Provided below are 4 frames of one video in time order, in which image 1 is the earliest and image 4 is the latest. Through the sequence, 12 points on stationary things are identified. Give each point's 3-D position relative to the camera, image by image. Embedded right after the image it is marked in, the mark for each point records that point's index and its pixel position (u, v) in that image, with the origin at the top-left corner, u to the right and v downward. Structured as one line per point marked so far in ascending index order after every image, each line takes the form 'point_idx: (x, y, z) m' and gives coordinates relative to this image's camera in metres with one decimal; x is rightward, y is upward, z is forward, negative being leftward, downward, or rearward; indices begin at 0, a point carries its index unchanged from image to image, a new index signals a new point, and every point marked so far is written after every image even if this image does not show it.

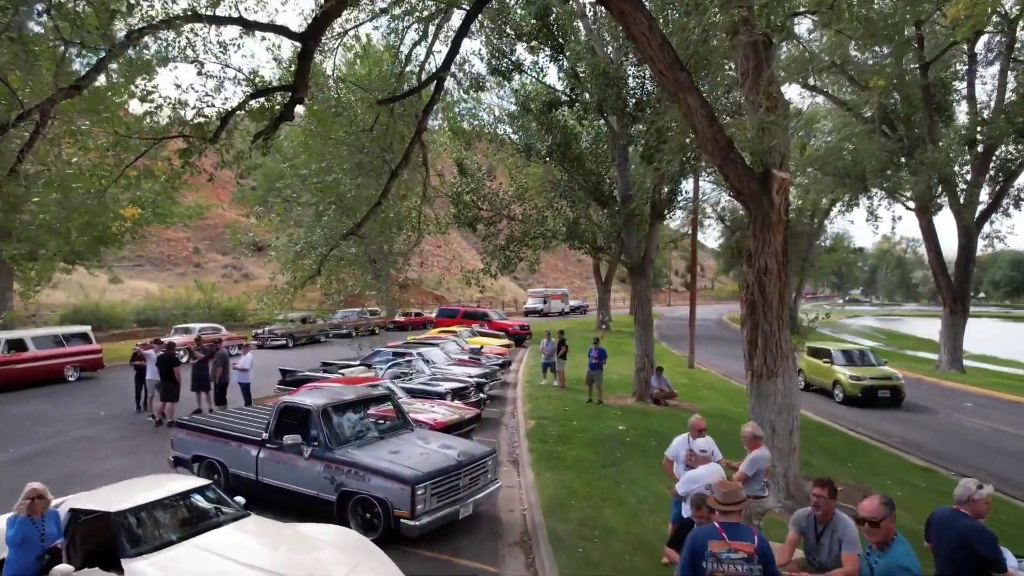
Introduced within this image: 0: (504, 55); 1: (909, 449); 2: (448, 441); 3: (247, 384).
0: (-0.2, +5.4, +15.5) m
1: (+7.2, -2.9, +12.2) m
2: (-0.8, -1.9, +8.2) m
3: (-5.5, -2.0, +14.1) m
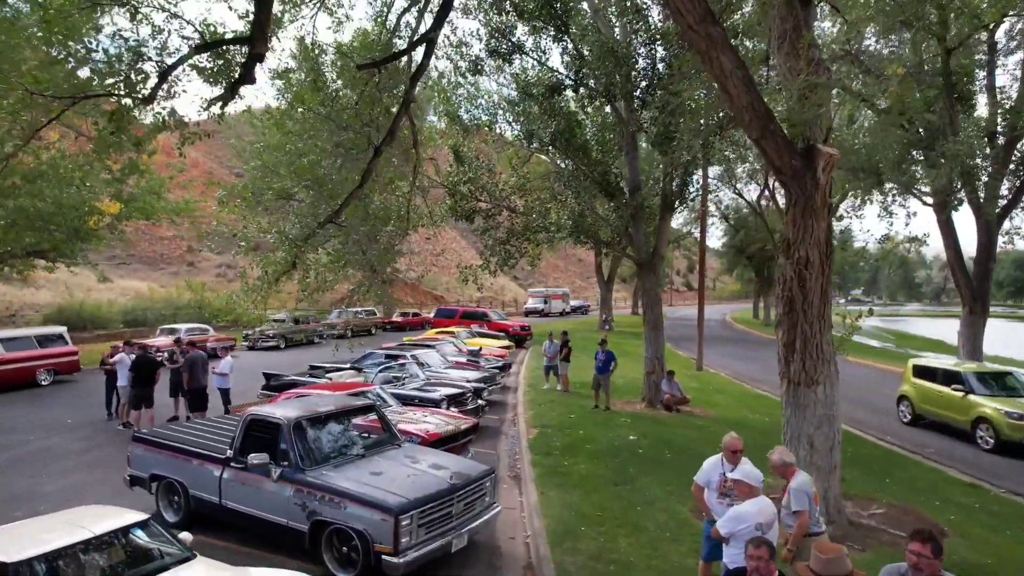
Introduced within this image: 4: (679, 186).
0: (-0.2, +5.4, +14.5) m
1: (+7.2, -2.8, +11.2) m
2: (-0.8, -1.8, +7.1) m
3: (-5.5, -2.0, +13.1) m
4: (+3.7, +2.2, +15.0) m
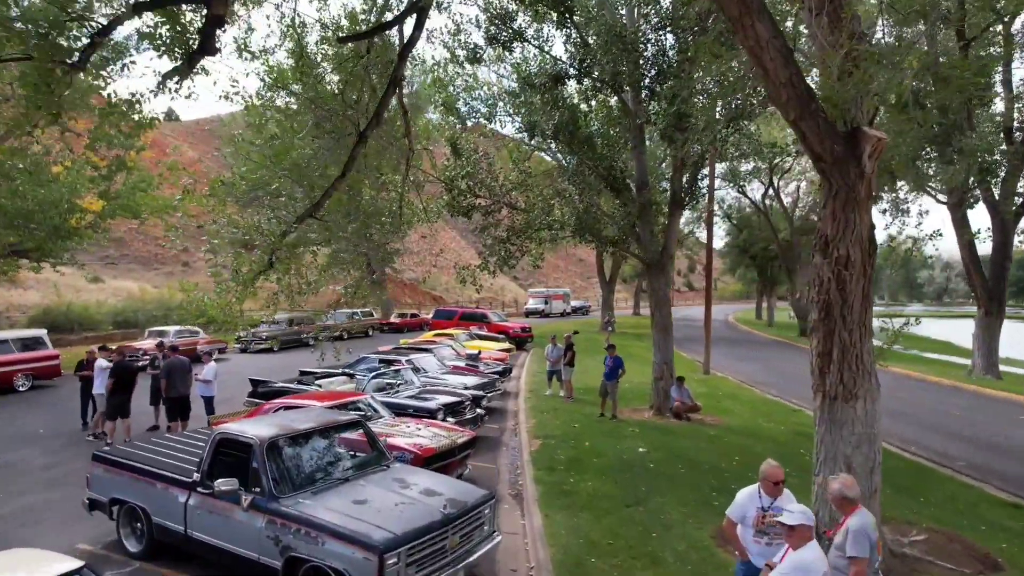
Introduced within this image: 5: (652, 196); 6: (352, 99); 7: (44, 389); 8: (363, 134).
0: (-0.2, +5.4, +13.7) m
1: (+7.2, -2.9, +10.4) m
2: (-0.7, -1.8, +6.3) m
3: (-5.5, -2.0, +12.3) m
4: (+3.7, +2.2, +14.2) m
5: (+3.0, +2.0, +14.3) m
6: (-2.3, +2.7, +9.7) m
7: (-11.8, -2.5, +17.1) m
8: (-1.8, +1.9, +8.2) m
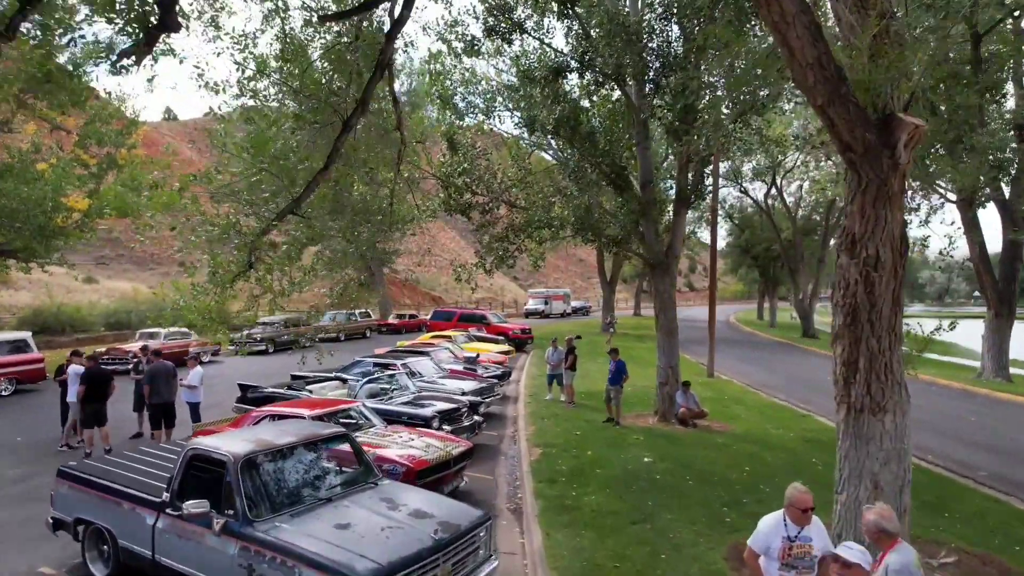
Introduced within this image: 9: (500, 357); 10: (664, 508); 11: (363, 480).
0: (-0.2, +5.4, +13.2) m
1: (+7.2, -2.9, +9.9) m
2: (-0.8, -1.9, +5.8) m
3: (-5.5, -2.0, +11.8) m
4: (+3.7, +2.2, +13.7) m
5: (+3.0, +1.9, +13.8) m
6: (-2.3, +2.7, +9.1) m
7: (-11.8, -2.6, +16.6) m
8: (-1.8, +1.8, +7.7) m
9: (-0.4, -2.0, +20.0) m
10: (+1.8, -2.6, +8.2) m
11: (-1.4, -1.8, +6.3) m
